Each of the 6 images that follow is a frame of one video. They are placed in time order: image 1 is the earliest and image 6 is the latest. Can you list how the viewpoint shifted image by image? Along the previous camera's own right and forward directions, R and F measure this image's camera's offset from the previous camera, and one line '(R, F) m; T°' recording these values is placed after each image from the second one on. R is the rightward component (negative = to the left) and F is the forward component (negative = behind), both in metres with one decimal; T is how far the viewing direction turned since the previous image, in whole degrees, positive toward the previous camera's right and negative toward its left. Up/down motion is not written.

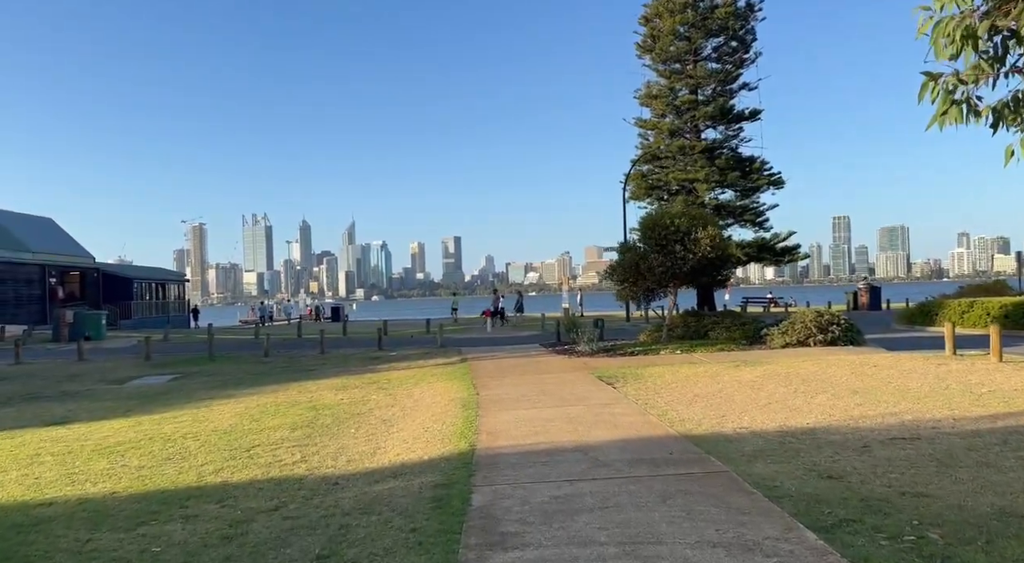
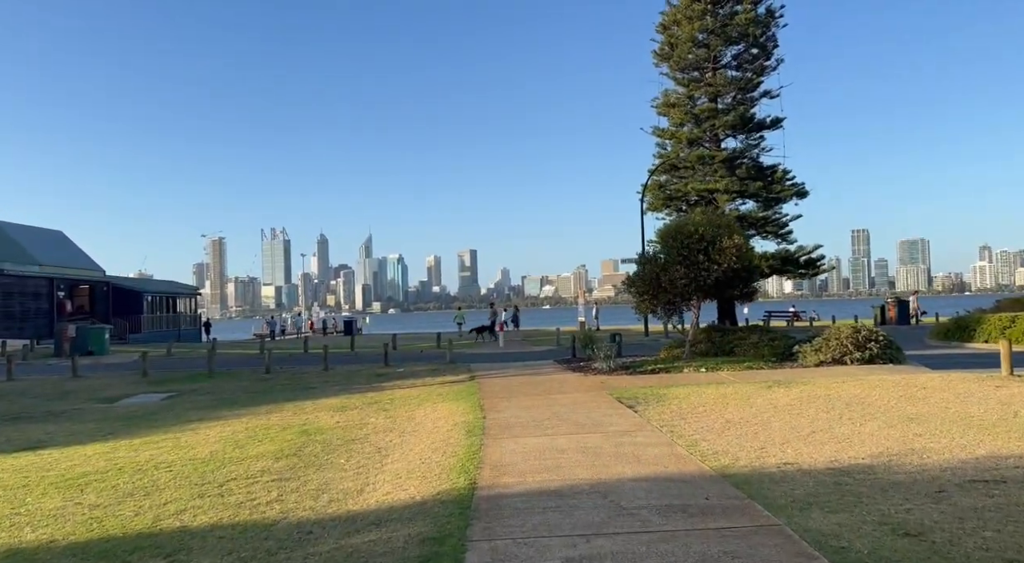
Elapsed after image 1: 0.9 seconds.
(+0.1, +1.1) m; -1°
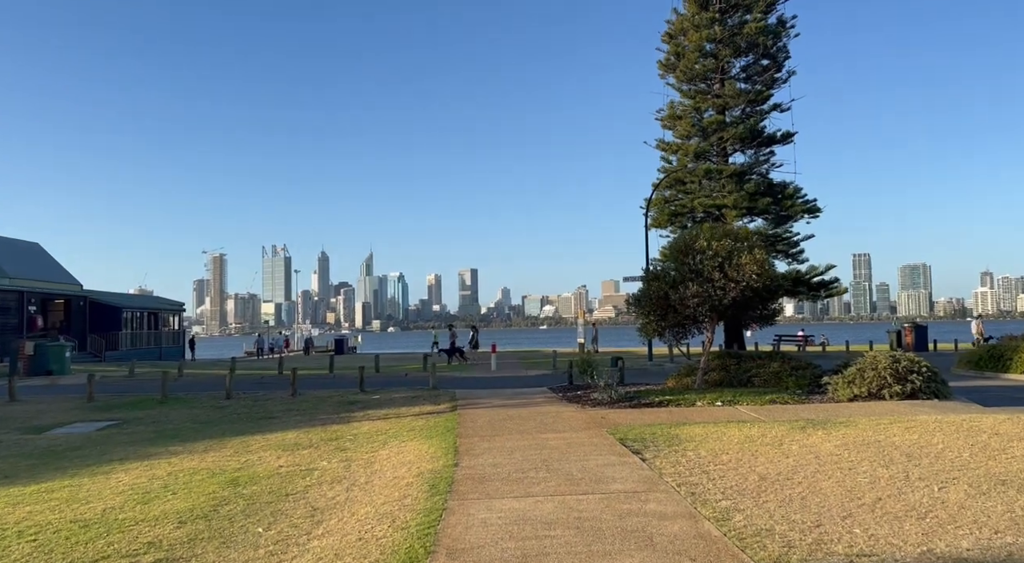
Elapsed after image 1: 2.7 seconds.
(+0.2, +2.1) m; 0°
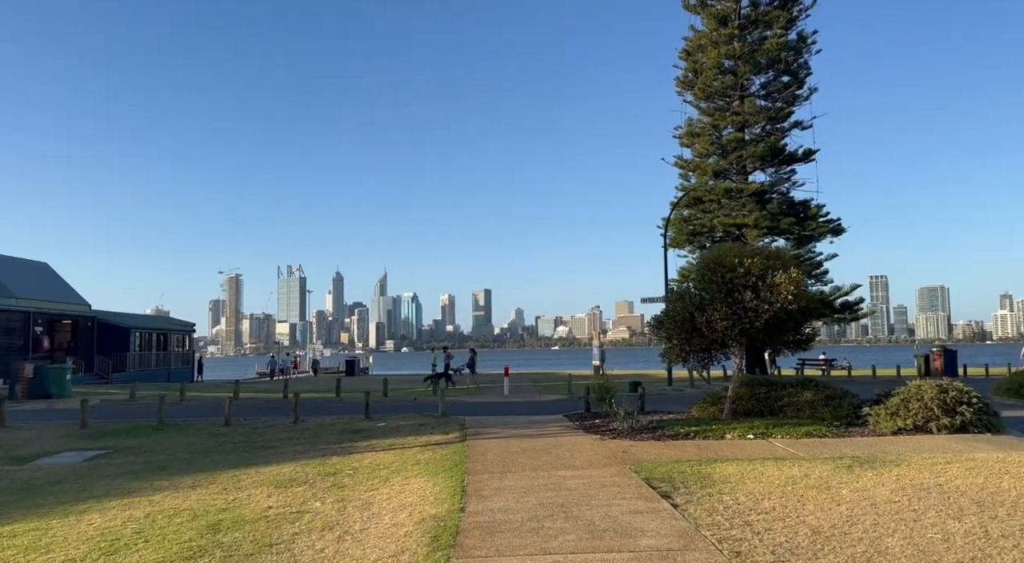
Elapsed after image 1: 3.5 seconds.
(0.0, +1.0) m; -1°
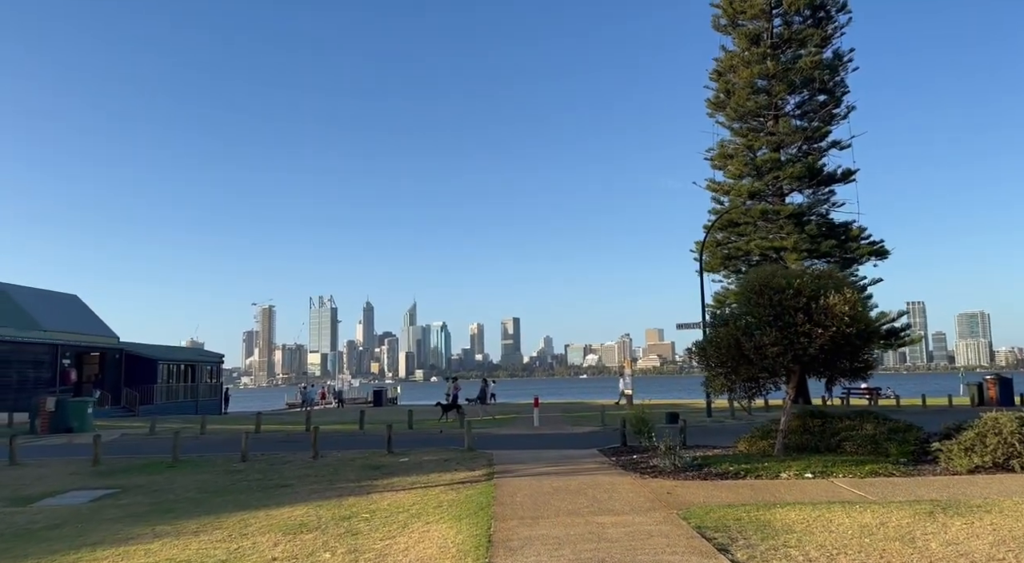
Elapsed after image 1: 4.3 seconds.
(0.0, +1.0) m; -2°
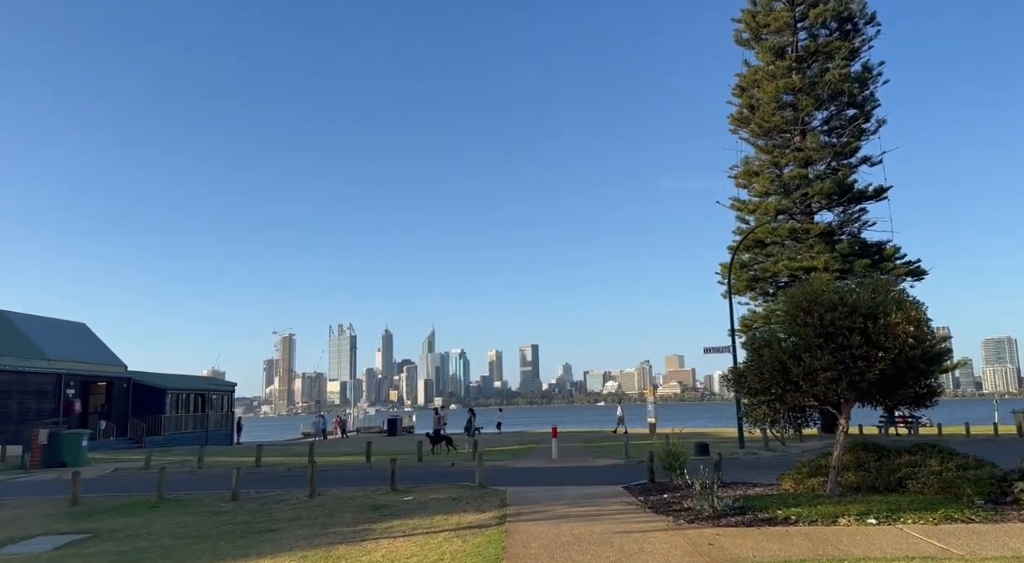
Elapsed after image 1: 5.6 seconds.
(+0.1, +1.5) m; -1°
